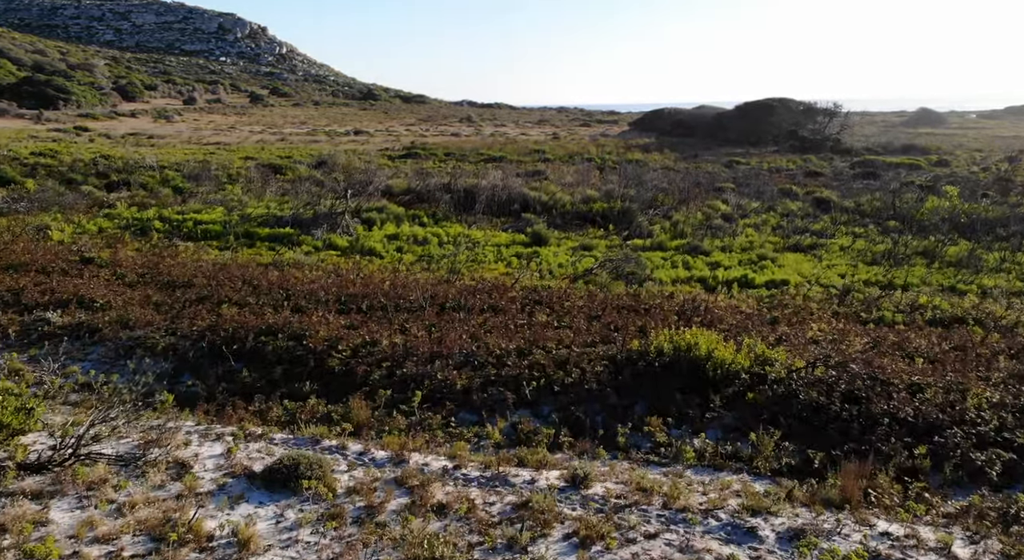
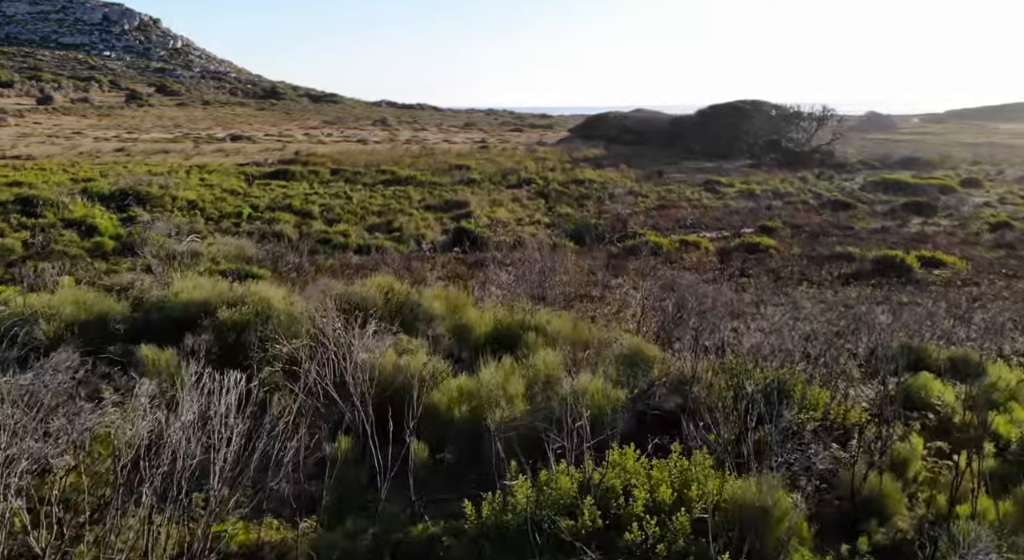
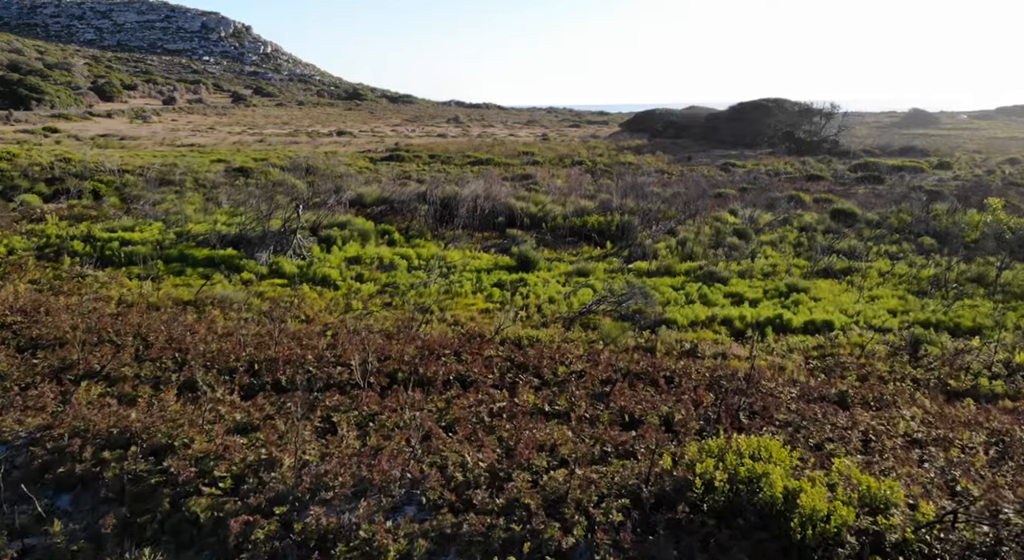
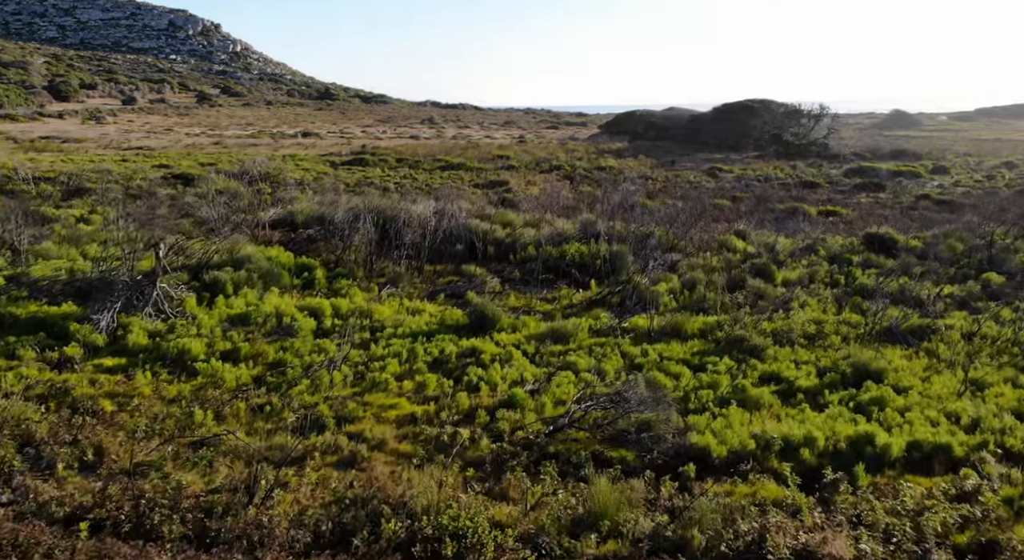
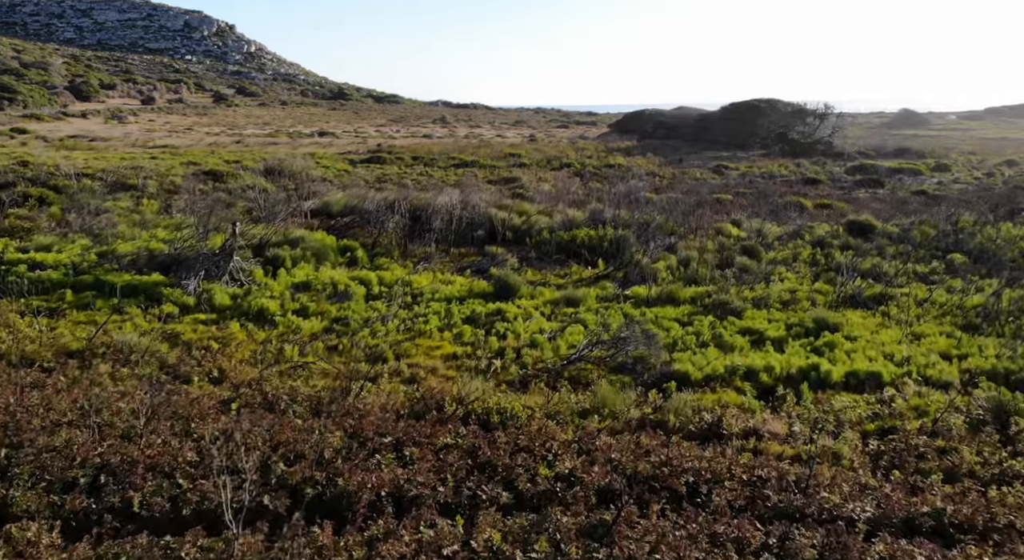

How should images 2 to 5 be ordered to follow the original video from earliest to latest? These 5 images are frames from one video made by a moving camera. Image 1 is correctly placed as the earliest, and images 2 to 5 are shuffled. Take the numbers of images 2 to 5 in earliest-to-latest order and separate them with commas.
3, 5, 4, 2
